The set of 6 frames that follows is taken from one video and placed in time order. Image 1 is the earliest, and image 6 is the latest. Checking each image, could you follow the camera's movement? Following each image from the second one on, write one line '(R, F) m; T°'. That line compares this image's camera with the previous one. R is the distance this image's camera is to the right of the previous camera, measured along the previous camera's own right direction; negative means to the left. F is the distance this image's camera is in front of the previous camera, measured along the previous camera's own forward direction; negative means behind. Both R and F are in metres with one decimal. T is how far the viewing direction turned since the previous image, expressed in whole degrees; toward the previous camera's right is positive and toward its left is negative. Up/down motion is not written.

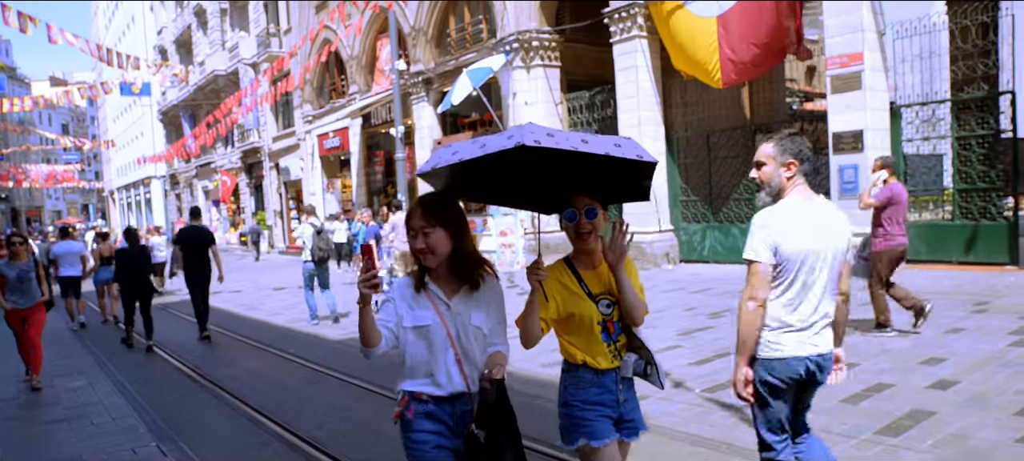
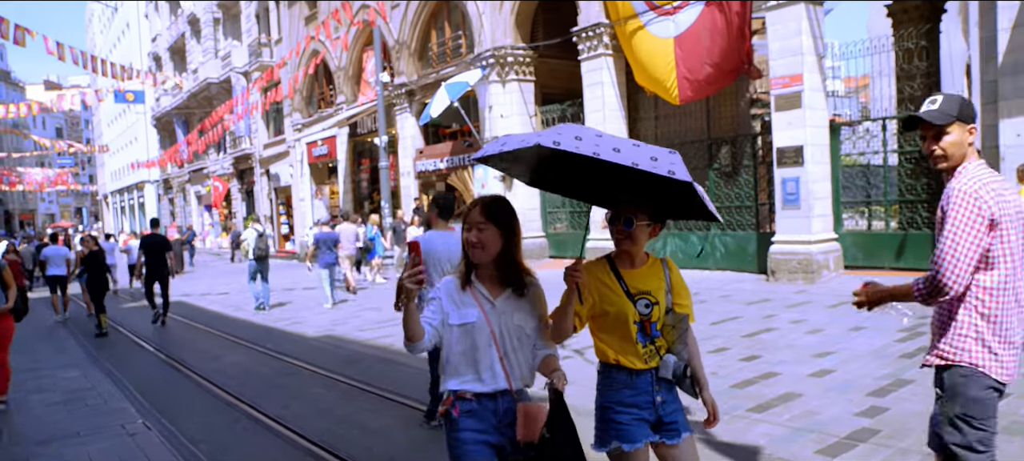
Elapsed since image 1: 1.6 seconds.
(+0.4, -0.8) m; 0°
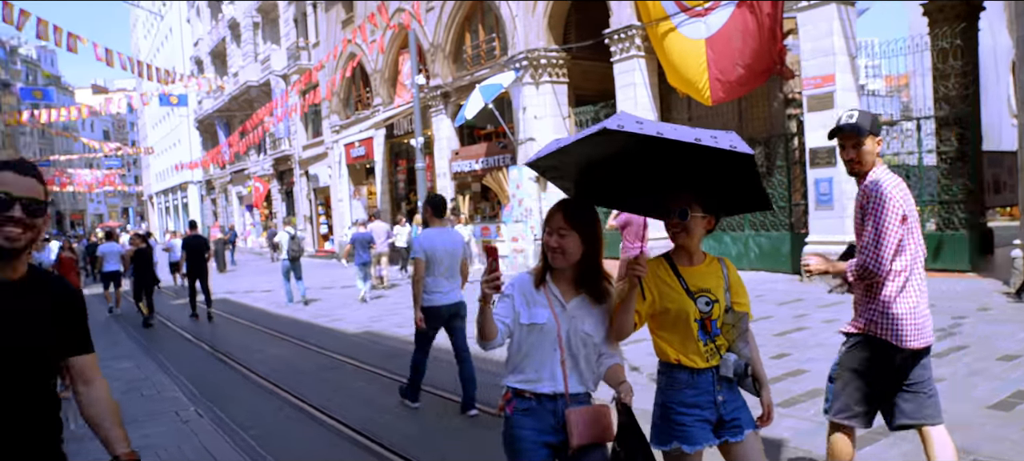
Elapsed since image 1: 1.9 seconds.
(+0.1, -0.2) m; -3°
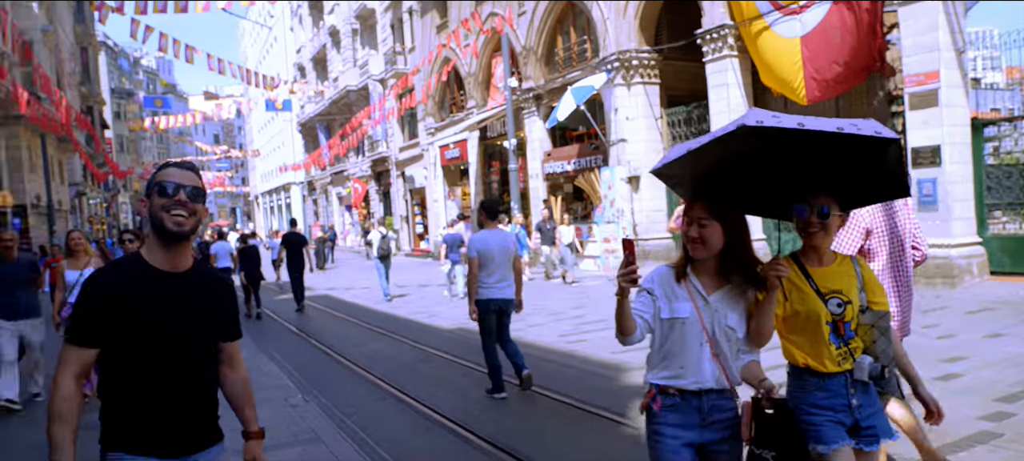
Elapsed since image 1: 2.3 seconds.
(0.0, -0.3) m; -7°
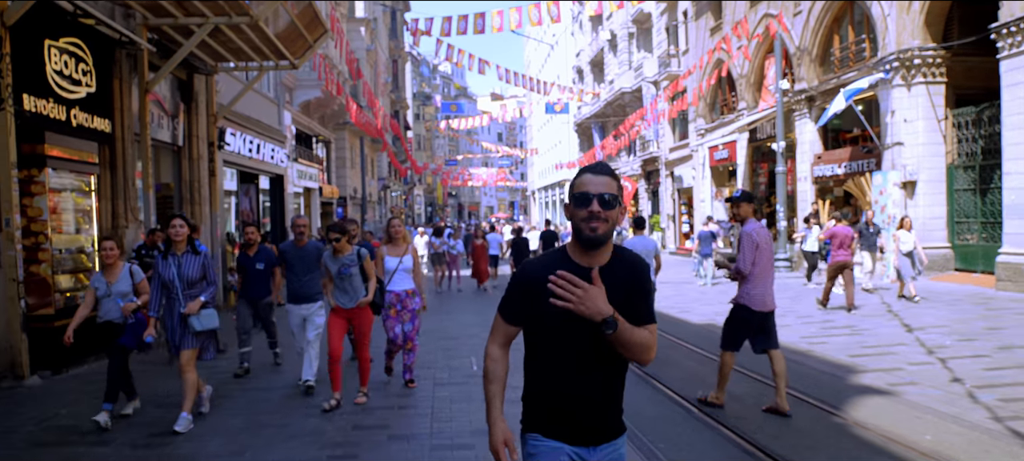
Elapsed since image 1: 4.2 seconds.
(+0.4, -1.1) m; -20°
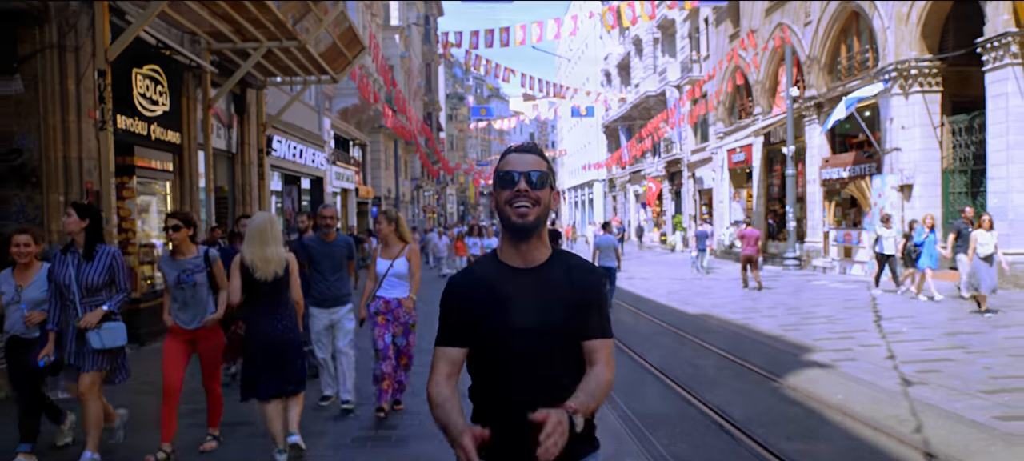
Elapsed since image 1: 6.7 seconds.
(+0.3, -1.3) m; -2°
